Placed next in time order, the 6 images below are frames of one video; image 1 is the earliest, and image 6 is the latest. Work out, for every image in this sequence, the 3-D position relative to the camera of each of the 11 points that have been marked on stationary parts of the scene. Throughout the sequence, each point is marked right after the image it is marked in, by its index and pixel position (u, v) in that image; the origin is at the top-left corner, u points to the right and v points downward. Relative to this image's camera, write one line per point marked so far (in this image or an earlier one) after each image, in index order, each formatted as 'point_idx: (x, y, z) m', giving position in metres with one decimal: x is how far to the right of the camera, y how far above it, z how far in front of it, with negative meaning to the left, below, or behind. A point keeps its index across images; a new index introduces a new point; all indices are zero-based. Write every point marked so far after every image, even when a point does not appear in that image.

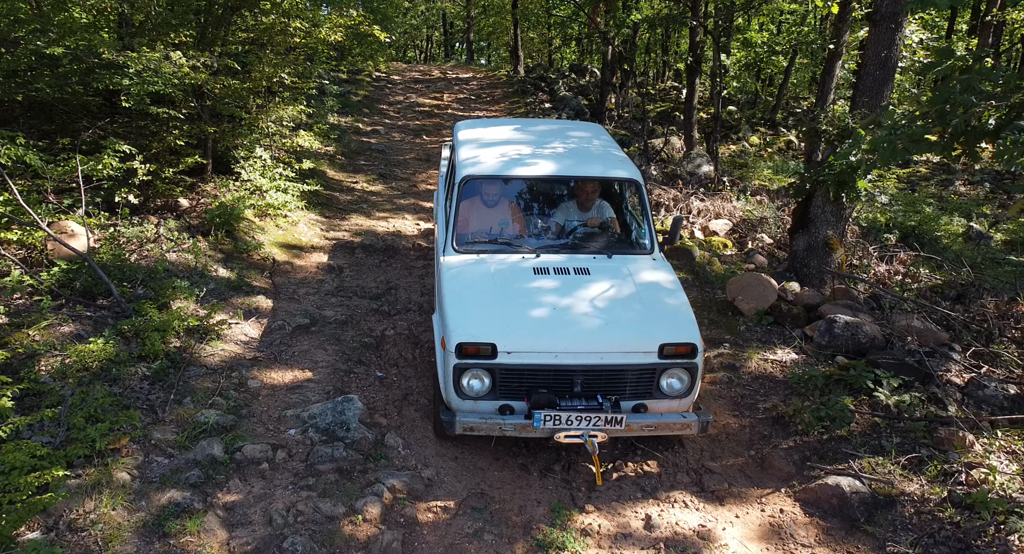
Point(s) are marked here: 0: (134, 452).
0: (-2.2, -1.0, +4.2) m
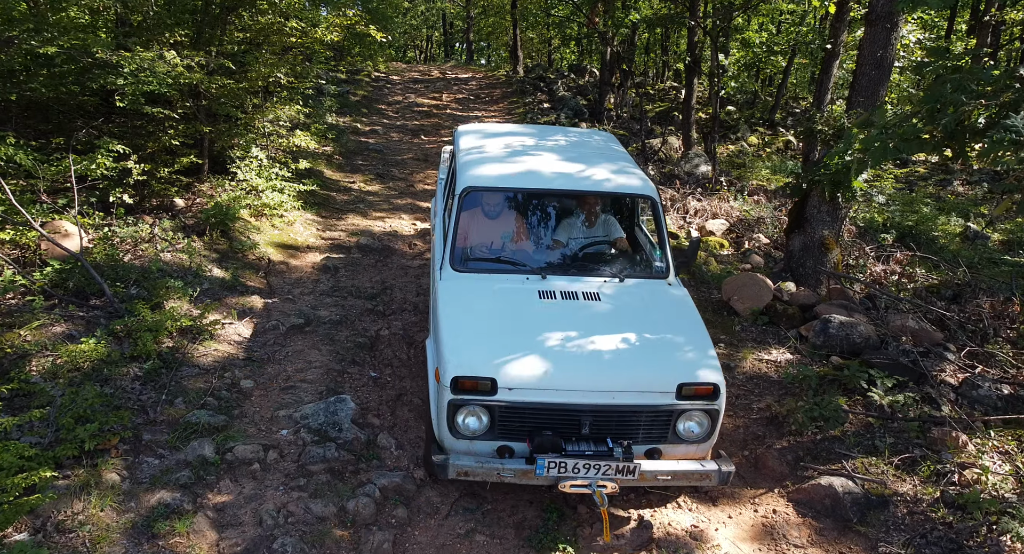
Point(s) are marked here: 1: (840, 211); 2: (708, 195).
0: (-2.2, -1.0, +4.2) m
1: (+3.4, +0.7, +7.5) m
2: (+2.9, +1.2, +10.5) m
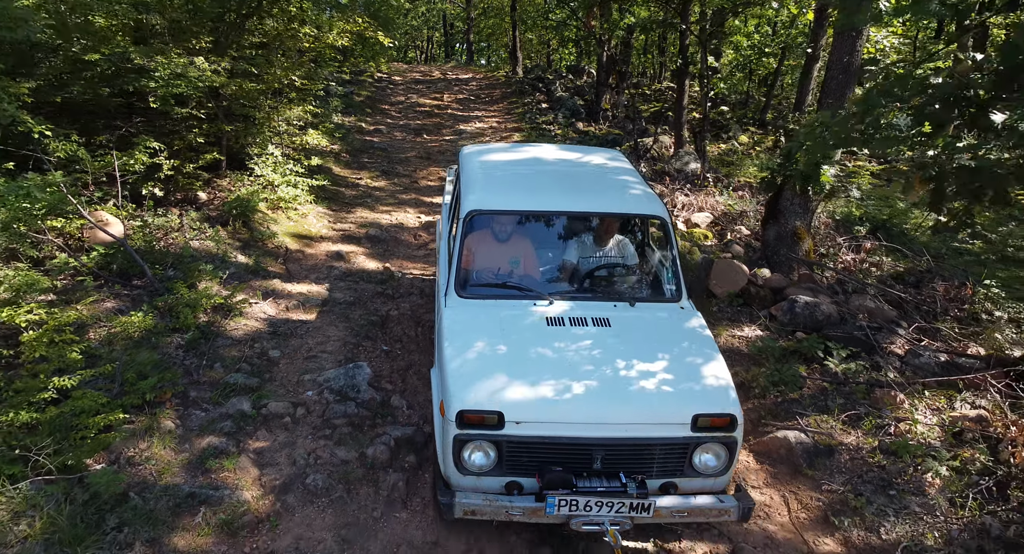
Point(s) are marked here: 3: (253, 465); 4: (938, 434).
0: (-2.3, -0.9, +4.9) m
1: (+3.4, +0.8, +8.2) m
2: (+2.8, +1.3, +11.2) m
3: (-1.6, -1.2, +4.6) m
4: (+2.9, -1.1, +4.9) m
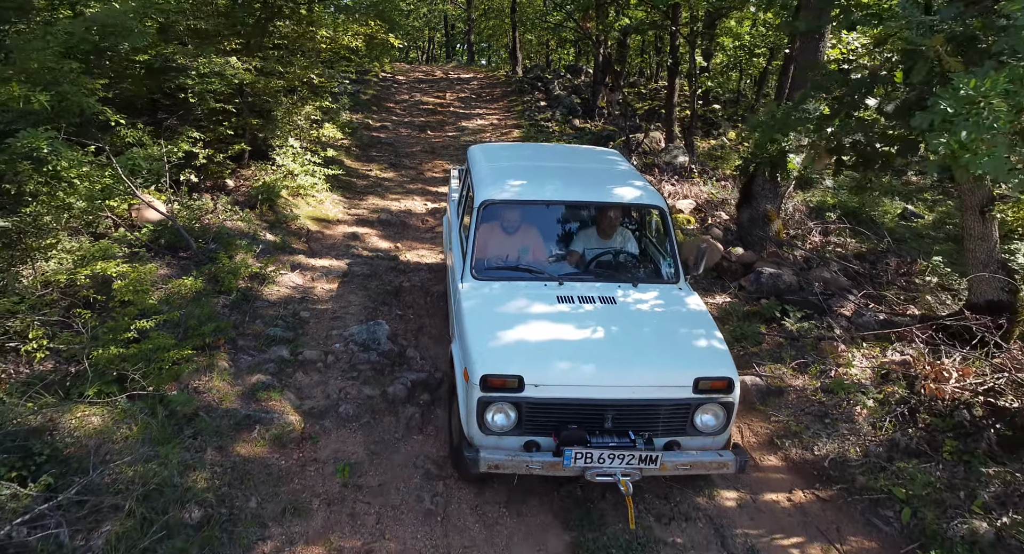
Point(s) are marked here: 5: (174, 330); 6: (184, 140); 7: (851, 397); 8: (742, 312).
0: (-2.3, -0.6, +5.8) m
1: (+3.4, +1.1, +9.1) m
2: (+2.8, +1.6, +12.1) m
3: (-1.7, -0.9, +5.5) m
4: (+2.9, -0.8, +5.8) m
5: (-2.6, -0.4, +5.6) m
6: (-3.6, +1.5, +8.0) m
7: (+2.6, -0.9, +5.6) m
8: (+2.3, -0.3, +7.1) m
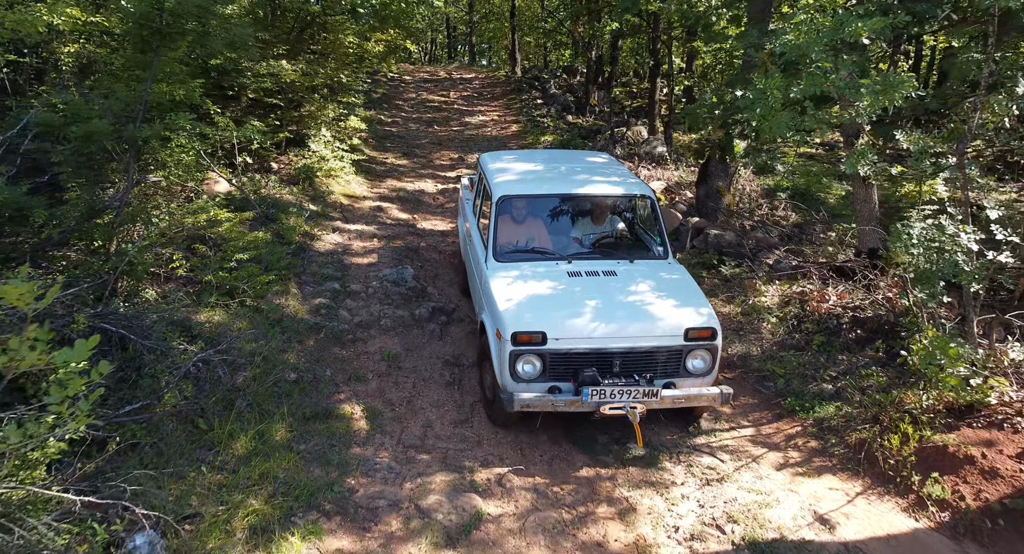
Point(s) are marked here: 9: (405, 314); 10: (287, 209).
0: (-2.3, -0.1, +7.7) m
1: (+3.4, +1.6, +11.1) m
2: (+2.8, +2.1, +14.1) m
3: (-1.7, -0.4, +7.4) m
4: (+2.8, -0.3, +7.8) m
5: (-2.7, +0.1, +7.5) m
6: (-3.7, +2.0, +9.9) m
7: (+2.6, -0.4, +7.6) m
8: (+2.2, +0.2, +9.0) m
9: (-1.1, -0.4, +7.7) m
10: (-3.0, +0.9, +9.5) m
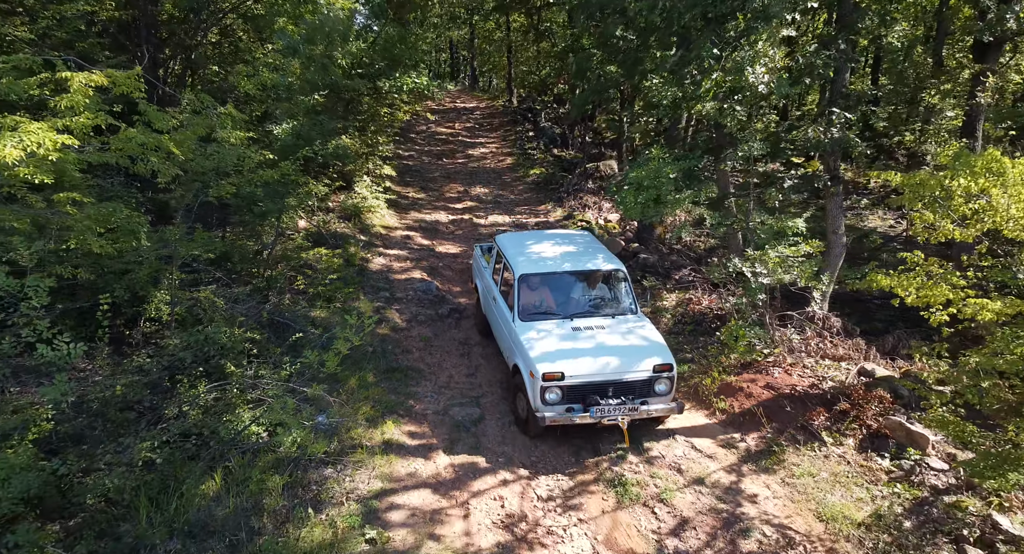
0: (-2.5, -0.2, +11.9) m
1: (+3.2, +1.4, +15.3) m
2: (+2.6, +1.9, +18.2) m
3: (-1.9, -0.6, +11.6) m
4: (+2.7, -0.4, +12.0) m
5: (-2.8, -0.1, +11.7) m
6: (-3.8, +1.8, +14.1) m
7: (+2.4, -0.6, +11.7) m
8: (+2.0, 0.0, +13.2) m
9: (-1.3, -0.6, +11.9) m
10: (-3.1, +0.7, +13.7) m
